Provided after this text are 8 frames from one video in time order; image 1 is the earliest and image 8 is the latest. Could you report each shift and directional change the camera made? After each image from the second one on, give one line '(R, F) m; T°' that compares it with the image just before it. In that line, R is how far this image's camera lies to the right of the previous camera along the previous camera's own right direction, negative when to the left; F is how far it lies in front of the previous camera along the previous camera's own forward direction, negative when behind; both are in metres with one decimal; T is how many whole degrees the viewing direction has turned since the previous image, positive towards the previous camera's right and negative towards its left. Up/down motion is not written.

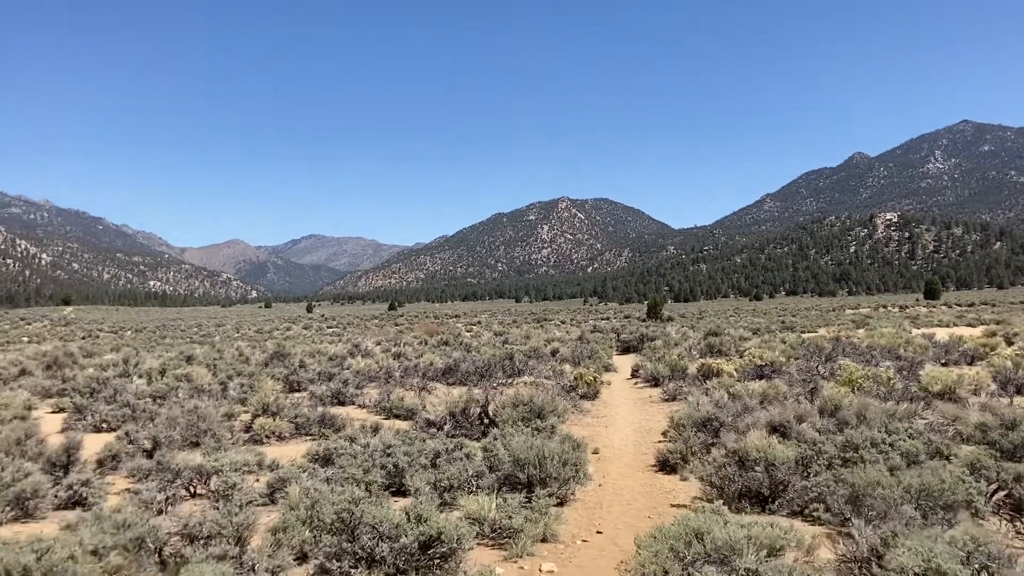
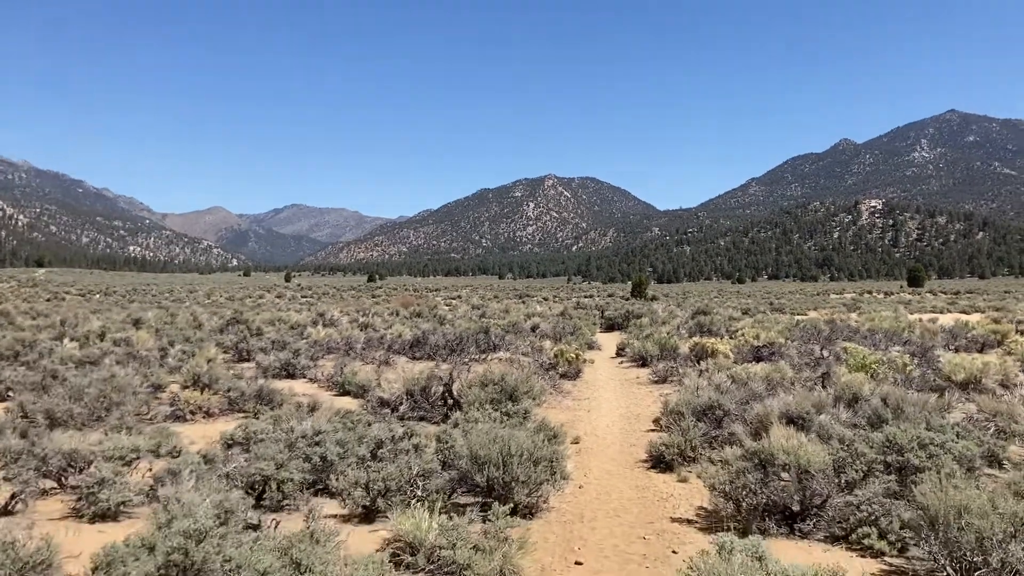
(+0.1, +1.8) m; +1°
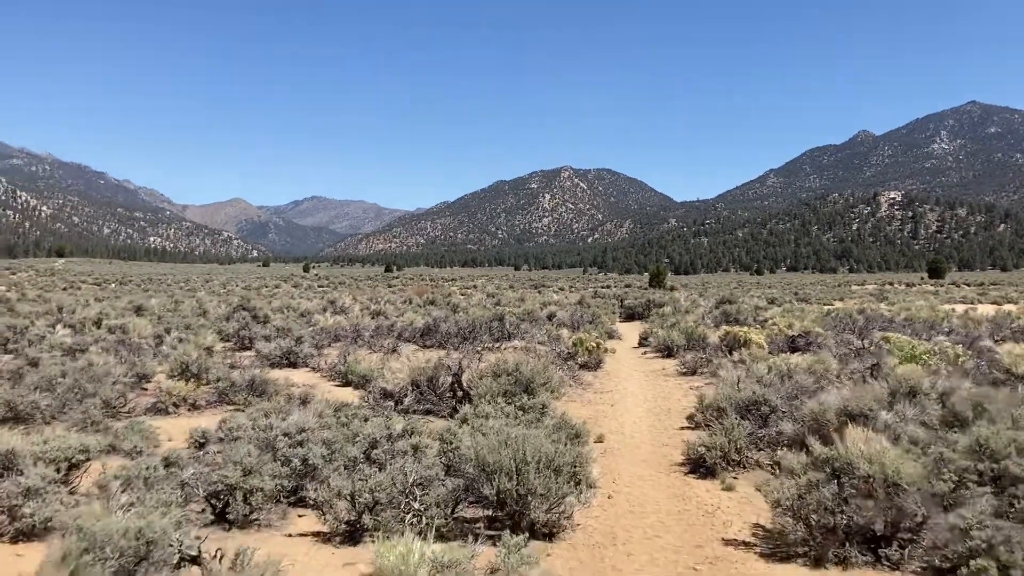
(0.0, +1.1) m; -1°
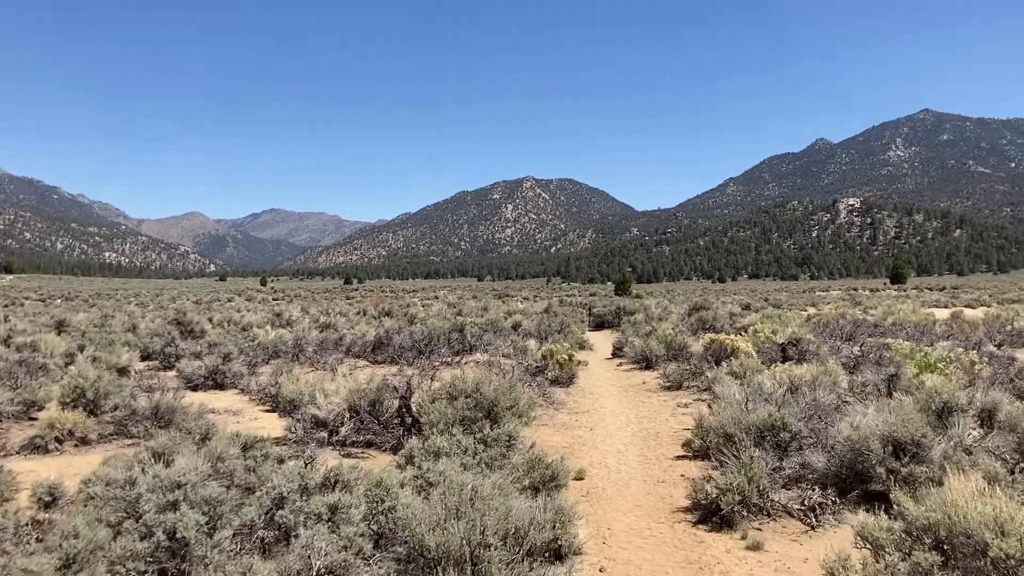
(0.0, +1.6) m; +2°
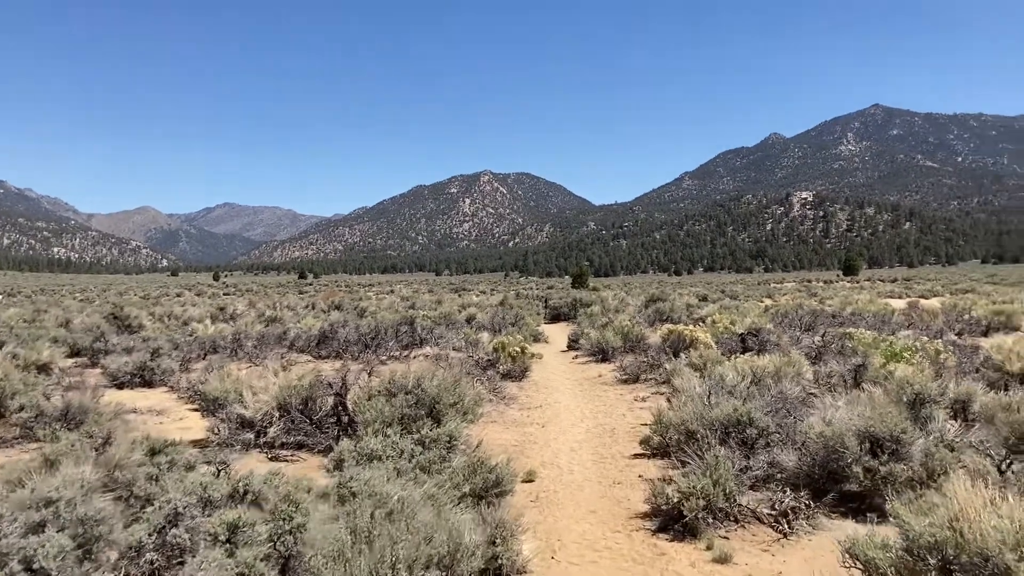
(+0.1, +0.6) m; +3°
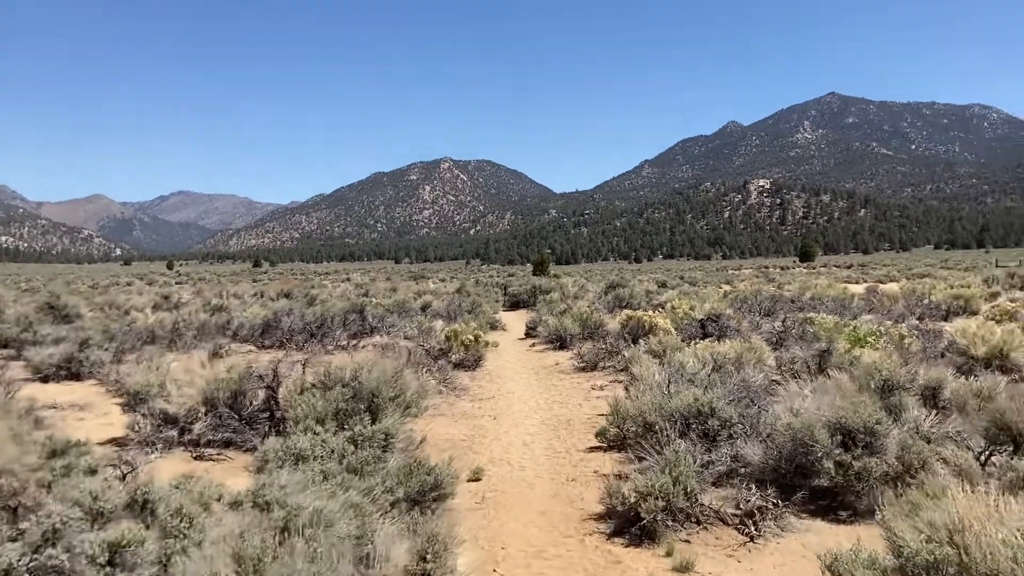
(+0.1, +0.5) m; +2°
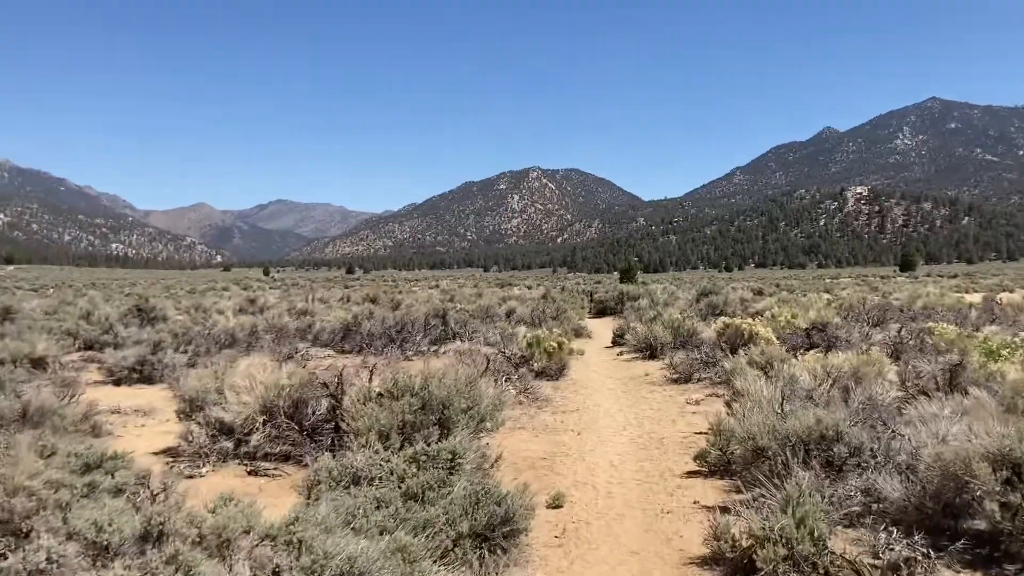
(0.0, +0.7) m; -5°
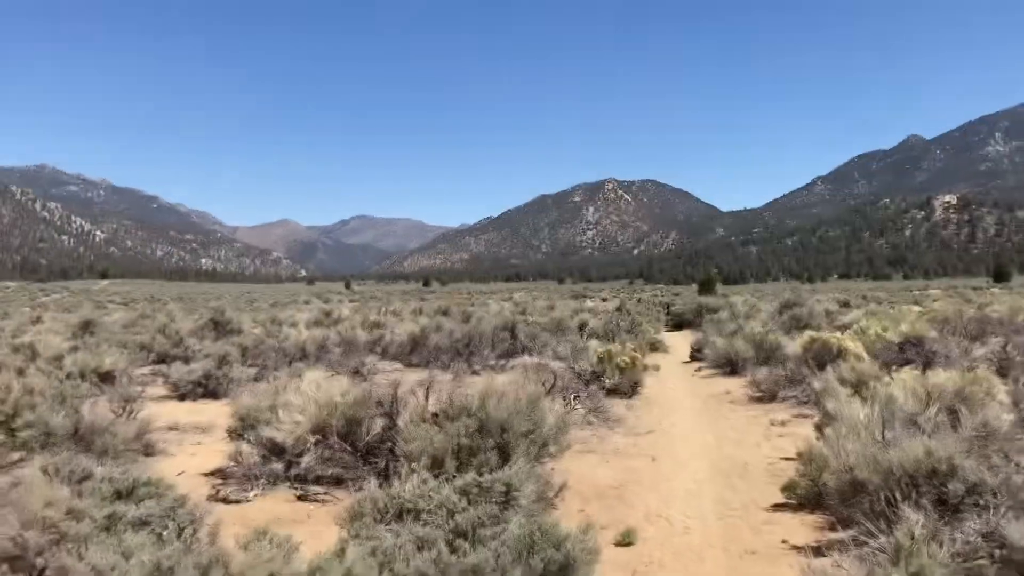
(+0.1, +0.5) m; -5°
